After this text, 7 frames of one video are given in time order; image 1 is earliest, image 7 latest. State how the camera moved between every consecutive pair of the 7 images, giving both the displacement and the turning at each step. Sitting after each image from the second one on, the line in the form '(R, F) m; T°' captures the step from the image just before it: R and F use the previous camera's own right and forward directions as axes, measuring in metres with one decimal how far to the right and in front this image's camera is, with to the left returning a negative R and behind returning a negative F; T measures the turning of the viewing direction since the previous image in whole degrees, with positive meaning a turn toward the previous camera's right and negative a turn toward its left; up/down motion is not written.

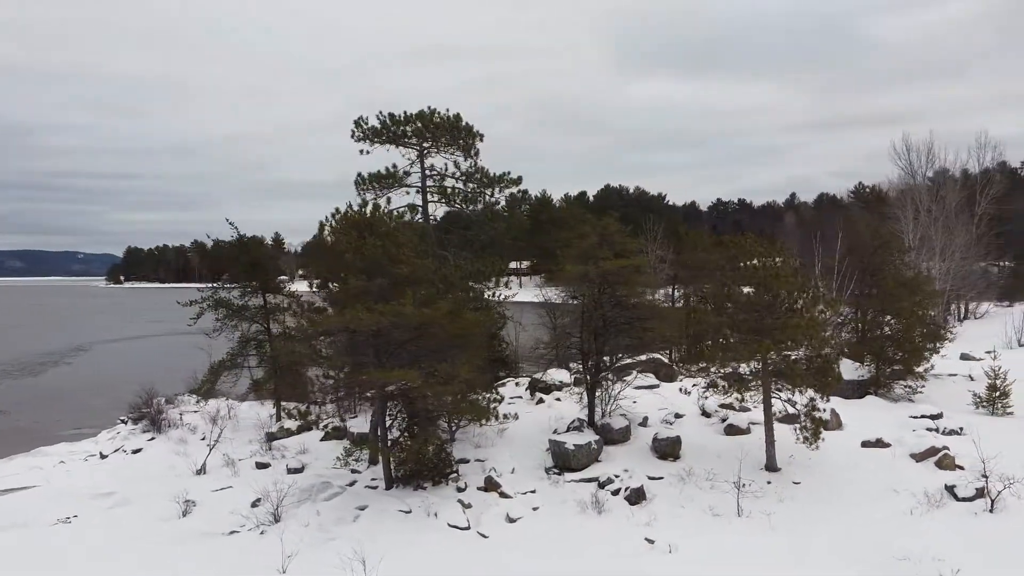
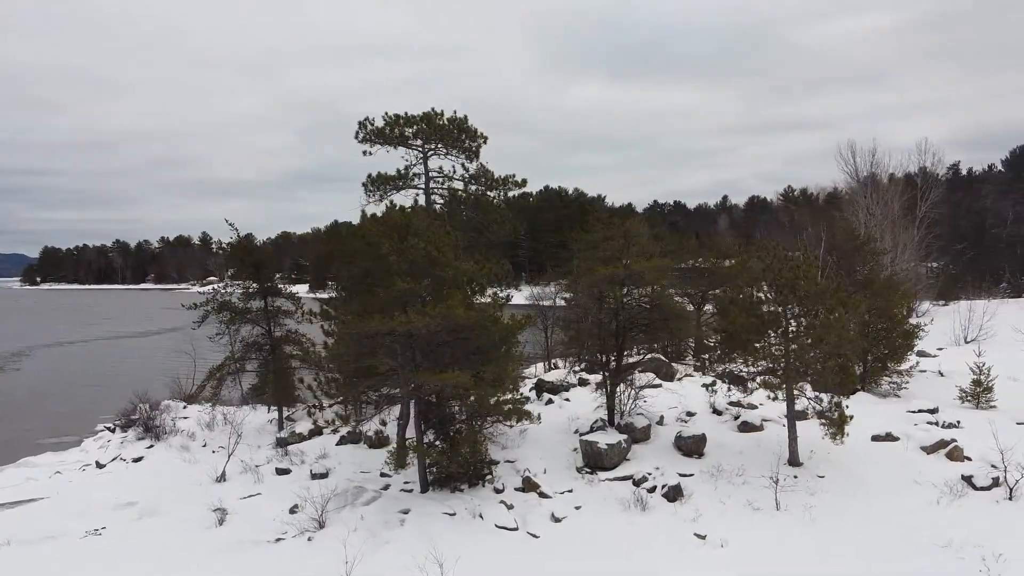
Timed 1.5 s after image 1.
(-1.4, 0.0) m; +3°
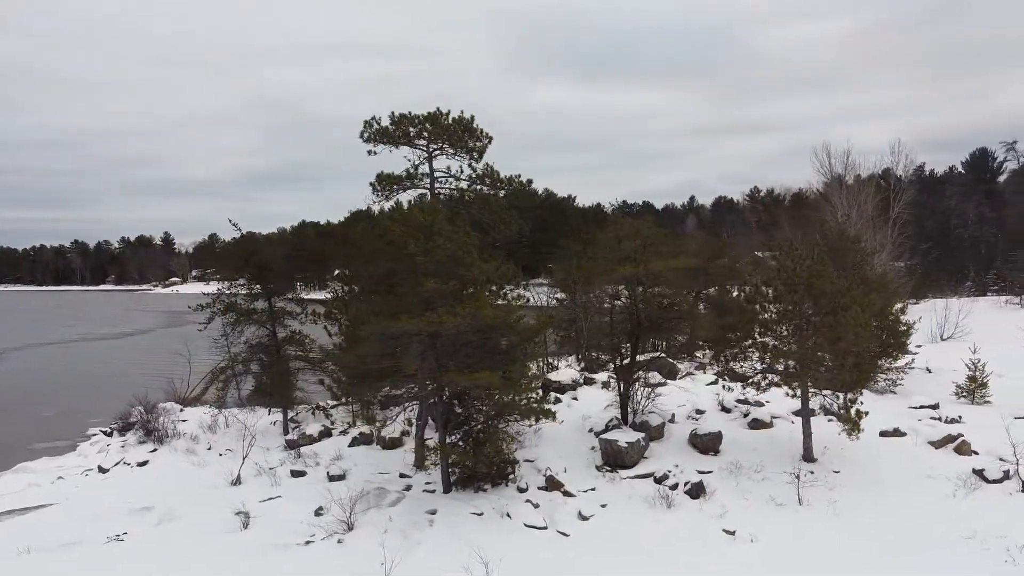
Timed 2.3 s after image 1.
(-0.8, 0.0) m; +2°
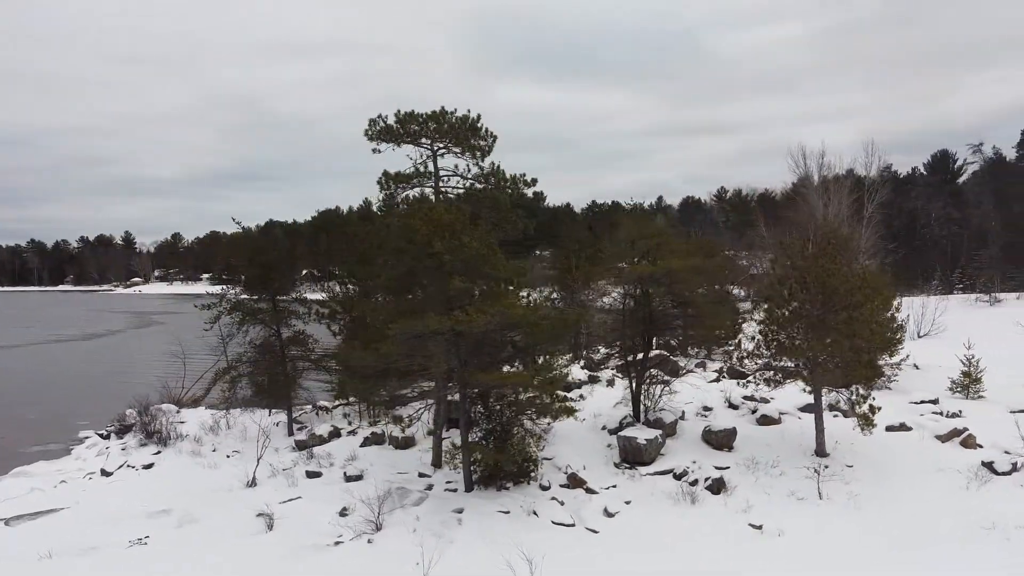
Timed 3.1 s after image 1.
(-0.8, 0.0) m; +2°
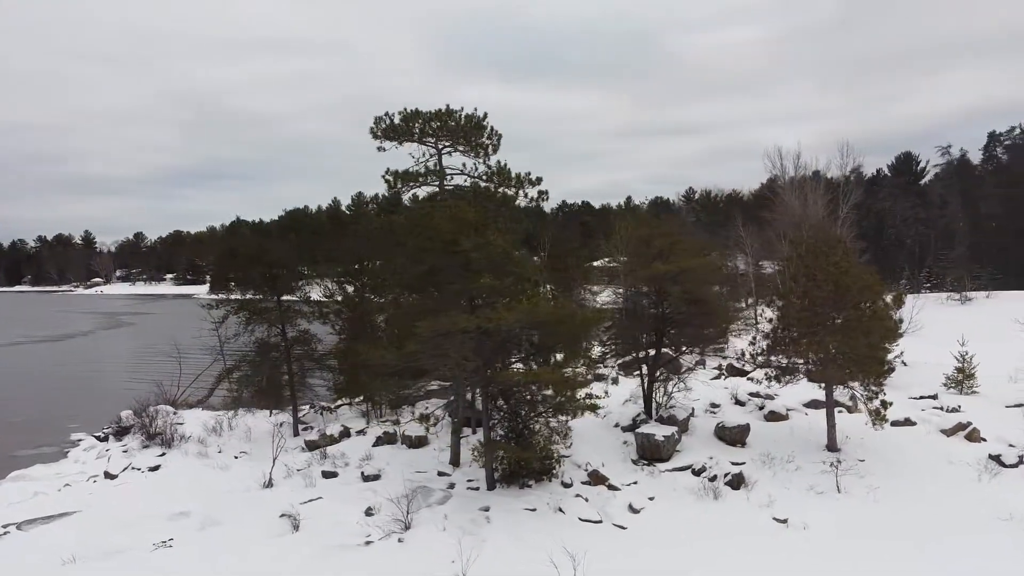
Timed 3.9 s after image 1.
(-0.8, 0.0) m; +2°
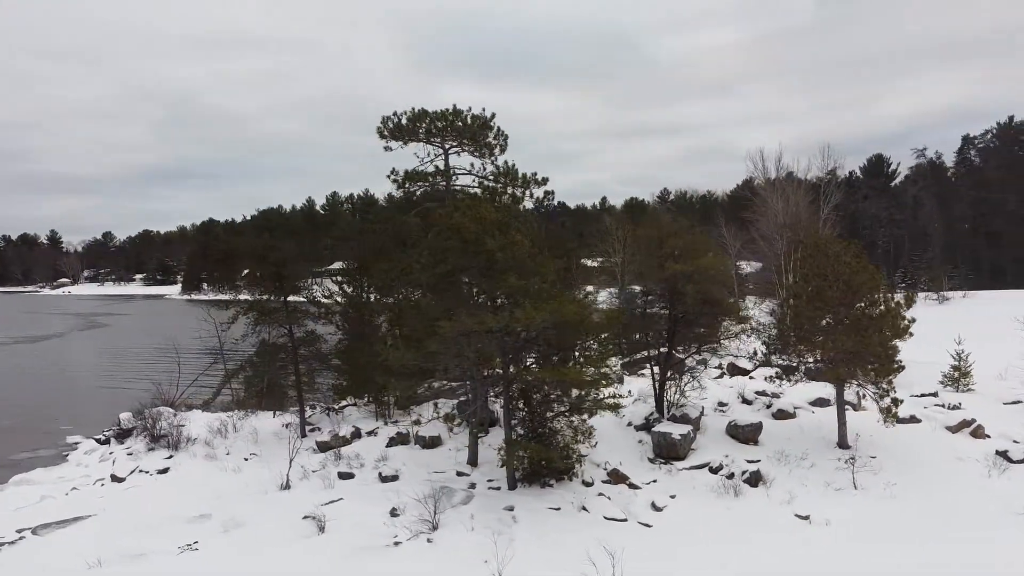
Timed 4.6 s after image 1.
(-0.7, -0.1) m; +1°
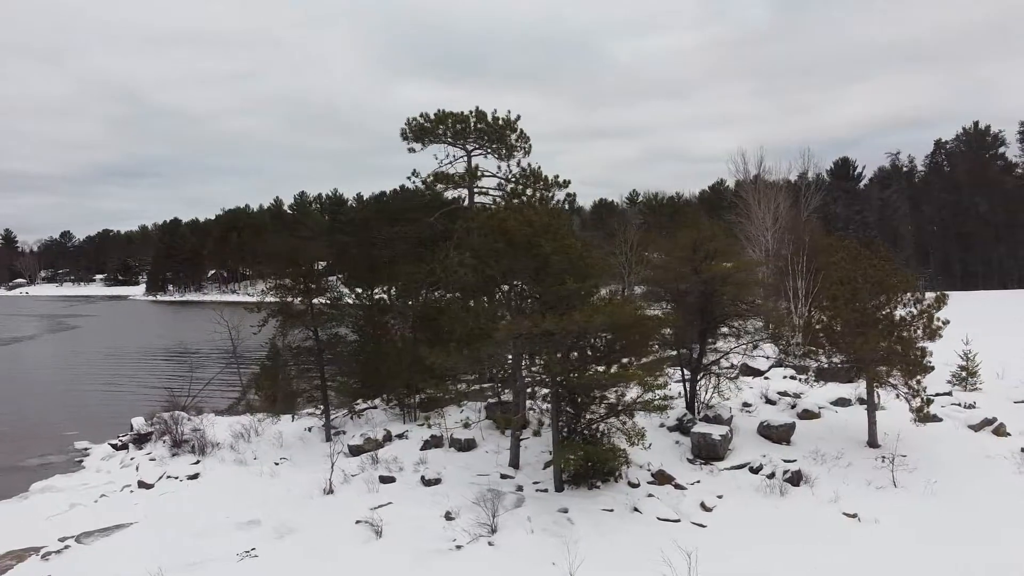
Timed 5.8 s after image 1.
(-1.3, -0.1) m; +1°
